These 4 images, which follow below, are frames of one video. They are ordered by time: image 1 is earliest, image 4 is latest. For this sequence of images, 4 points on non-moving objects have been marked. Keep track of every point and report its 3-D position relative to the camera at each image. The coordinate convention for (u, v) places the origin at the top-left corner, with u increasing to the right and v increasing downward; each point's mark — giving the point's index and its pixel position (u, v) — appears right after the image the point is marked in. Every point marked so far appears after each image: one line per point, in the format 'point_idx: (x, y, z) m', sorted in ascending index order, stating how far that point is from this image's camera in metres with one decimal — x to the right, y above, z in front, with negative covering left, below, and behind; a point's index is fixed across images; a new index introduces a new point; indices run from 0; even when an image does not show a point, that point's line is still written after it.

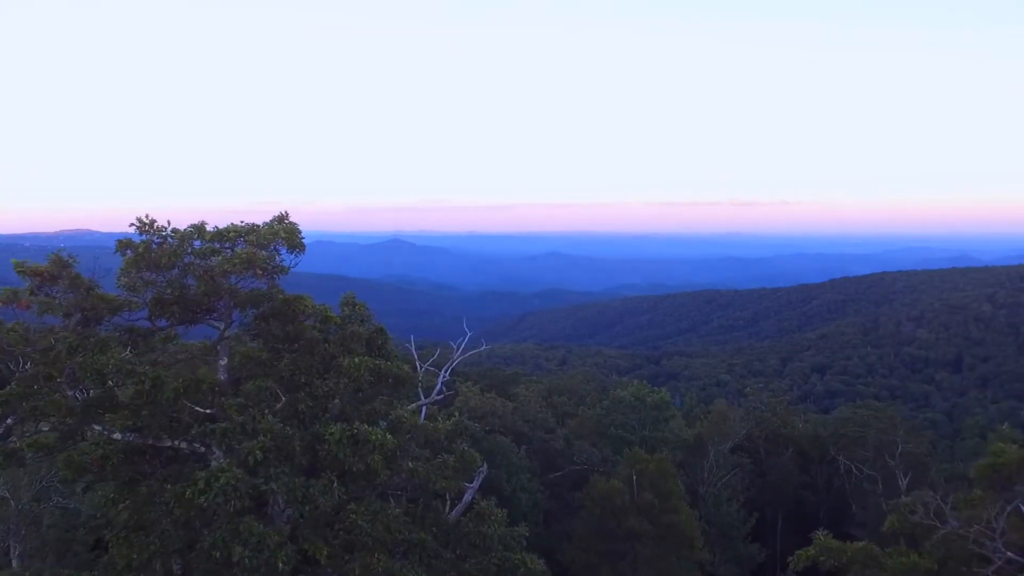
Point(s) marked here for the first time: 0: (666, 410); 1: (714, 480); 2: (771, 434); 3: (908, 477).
0: (+3.1, -2.4, +12.9) m
1: (+4.3, -4.1, +13.9) m
2: (+7.3, -4.1, +18.2) m
3: (+8.1, -3.9, +13.3) m
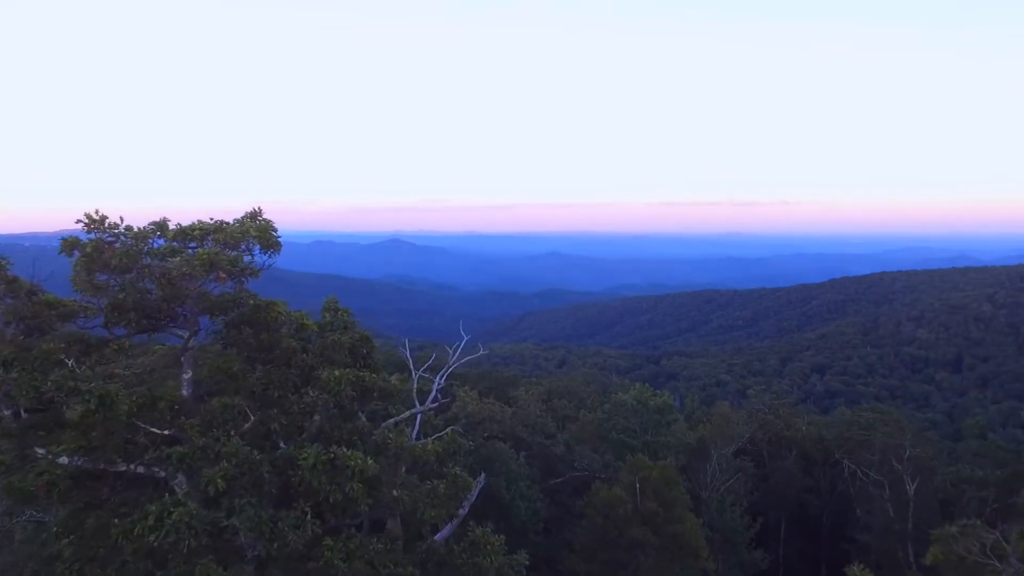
0: (+3.1, -2.4, +12.6) m
1: (+4.3, -4.1, +13.6) m
2: (+7.3, -4.1, +18.0) m
3: (+8.1, -3.9, +13.0) m
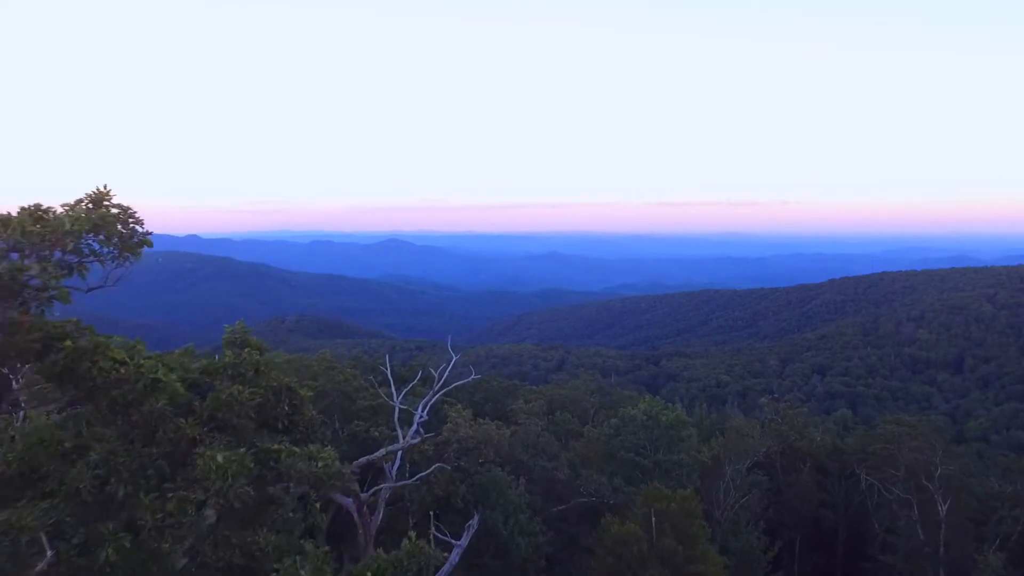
0: (+3.1, -2.5, +11.7) m
1: (+4.3, -4.2, +12.6) m
2: (+7.3, -4.2, +17.0) m
3: (+8.1, -4.0, +12.1) m
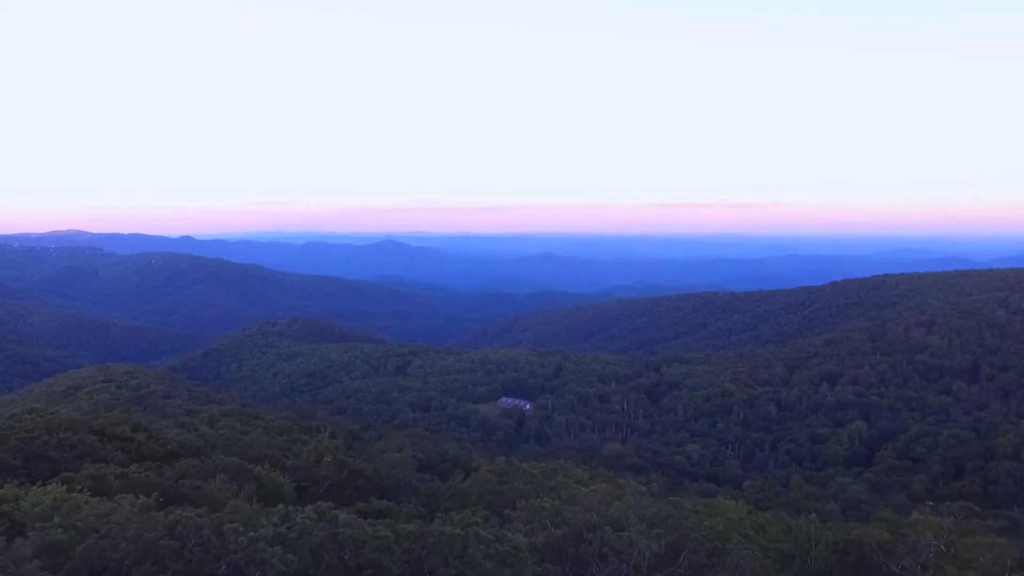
0: (+3.1, -3.3, +5.0) m
1: (+4.3, -5.0, +6.0) m
2: (+7.2, -5.0, +10.4) m
3: (+8.1, -4.8, +5.5) m
